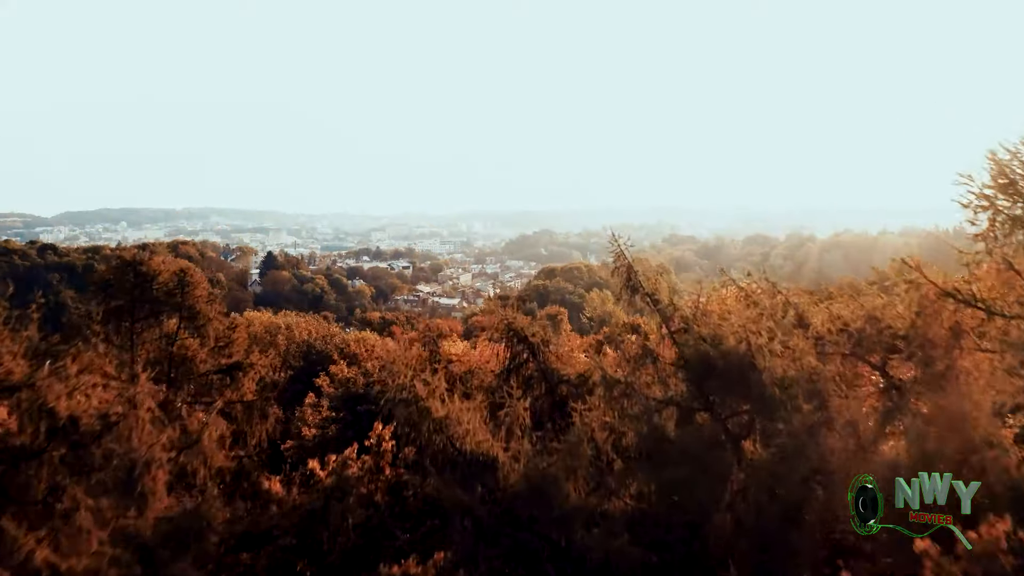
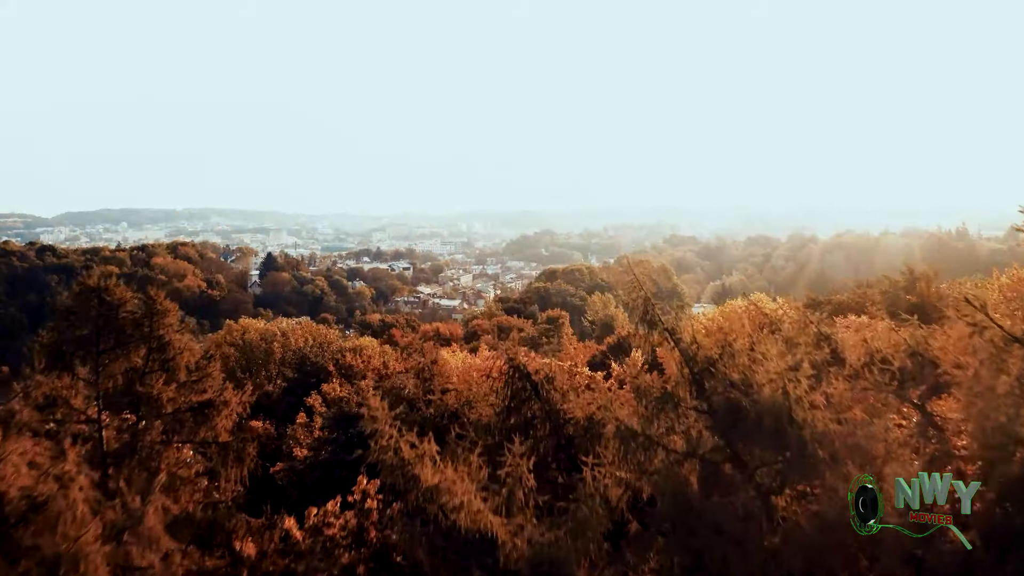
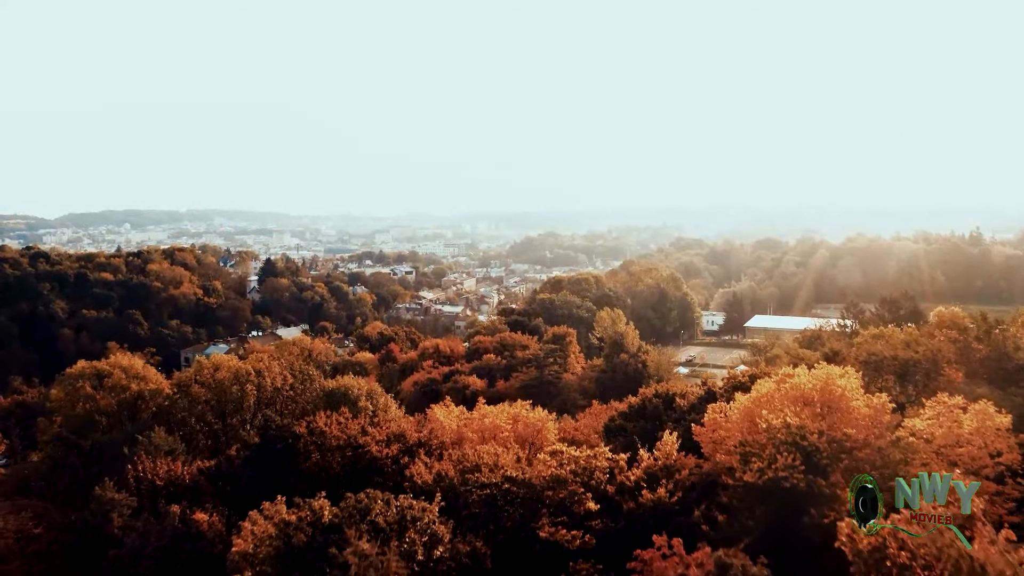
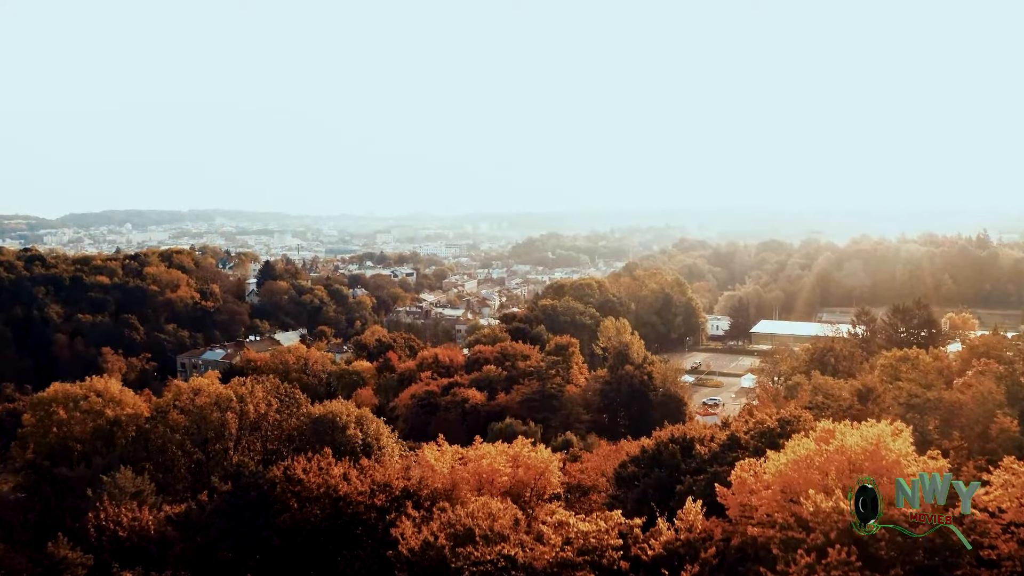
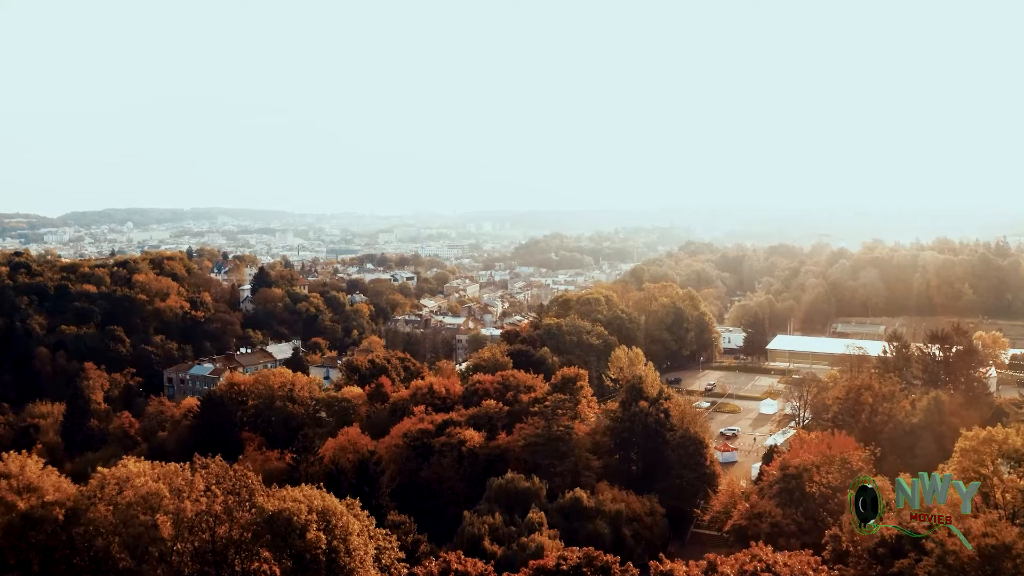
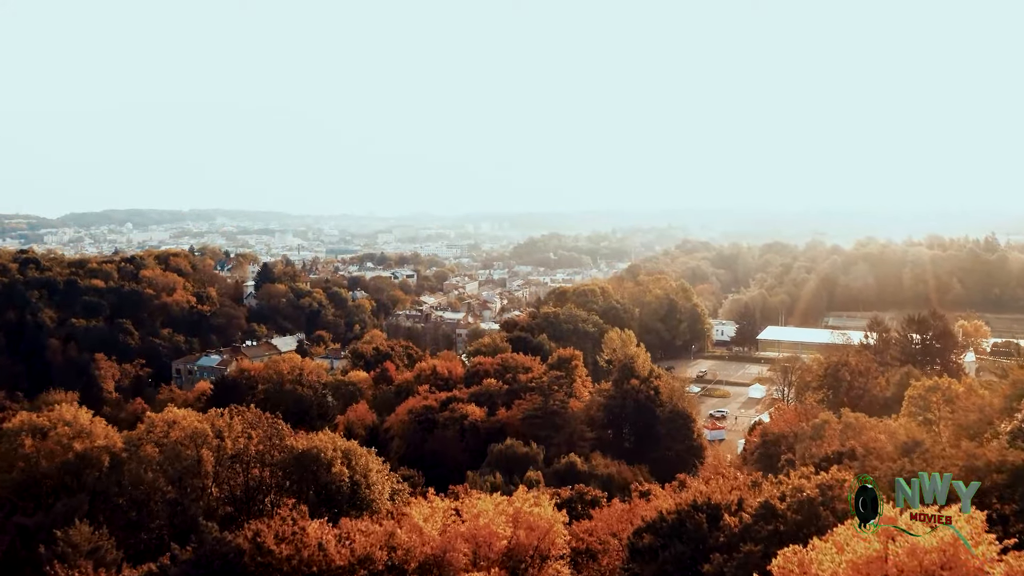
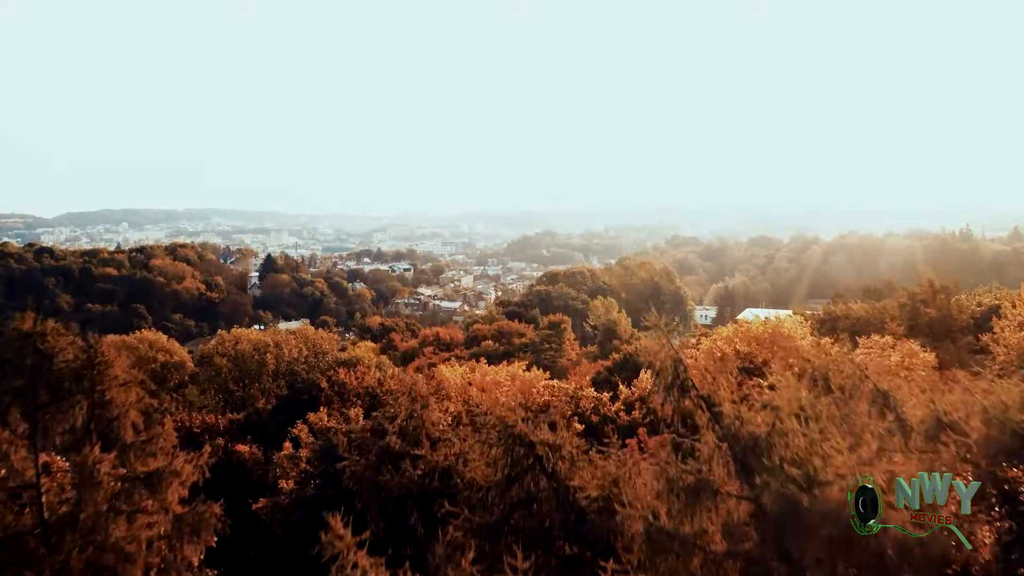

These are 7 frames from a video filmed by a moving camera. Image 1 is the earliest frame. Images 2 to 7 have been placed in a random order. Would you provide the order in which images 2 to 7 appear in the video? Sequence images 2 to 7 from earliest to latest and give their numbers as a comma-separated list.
2, 7, 3, 4, 6, 5
